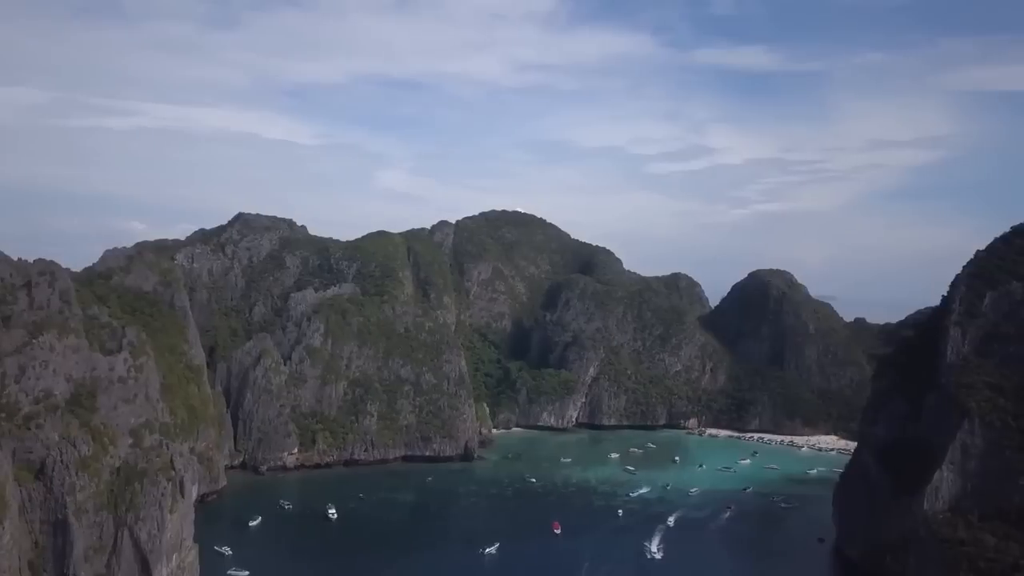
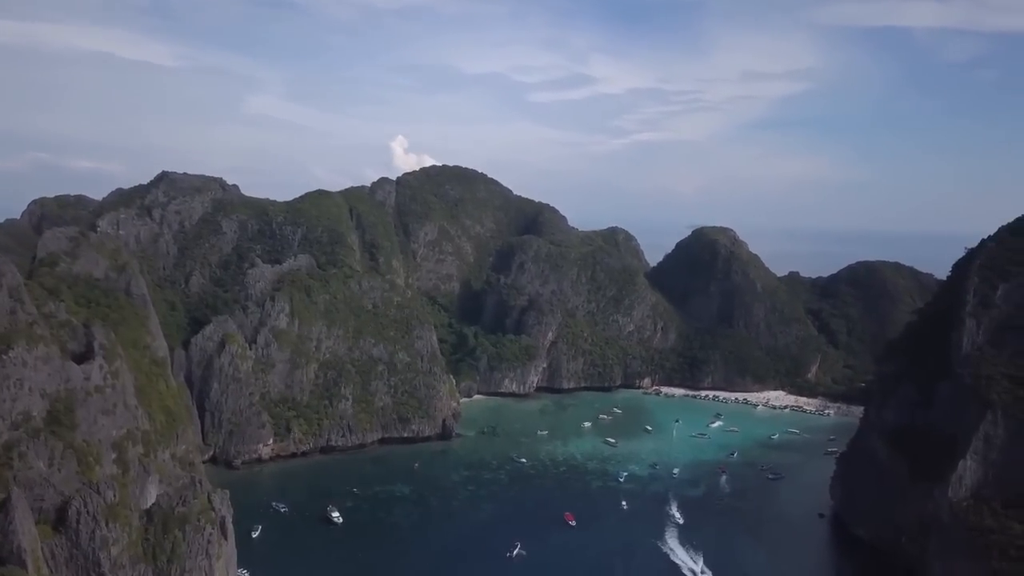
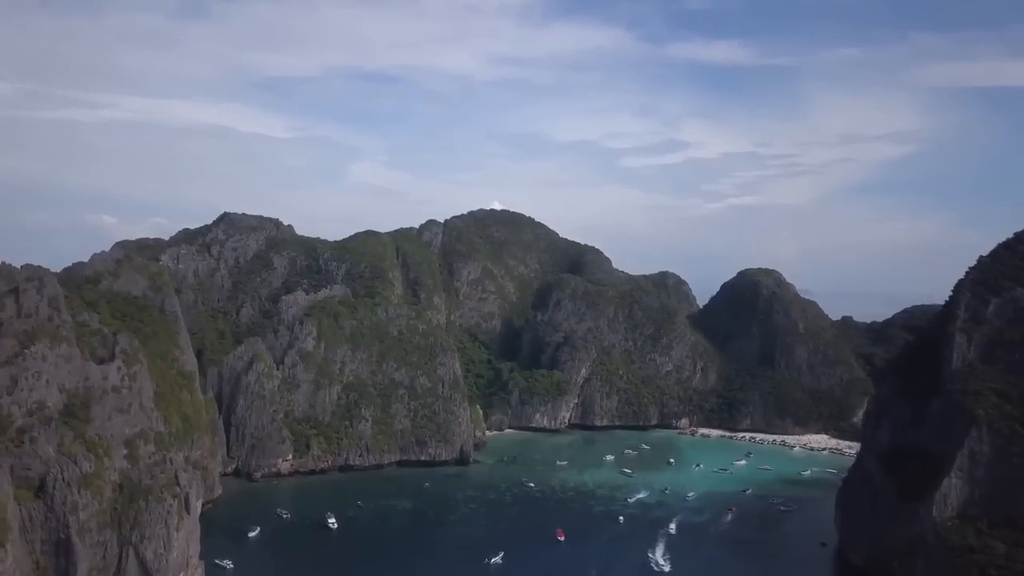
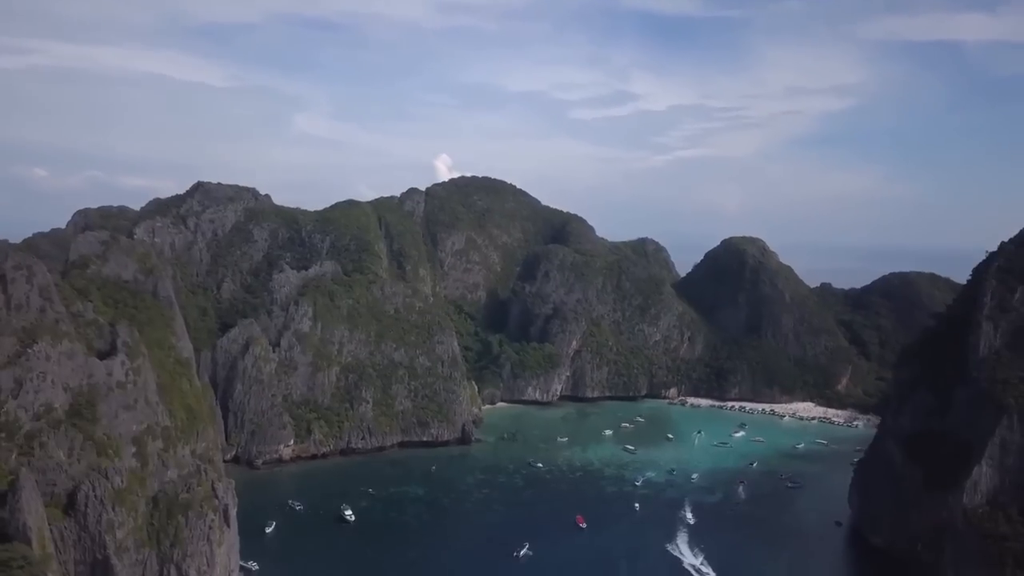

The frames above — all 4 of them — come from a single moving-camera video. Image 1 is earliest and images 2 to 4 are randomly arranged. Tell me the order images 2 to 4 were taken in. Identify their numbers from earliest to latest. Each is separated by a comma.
3, 4, 2
